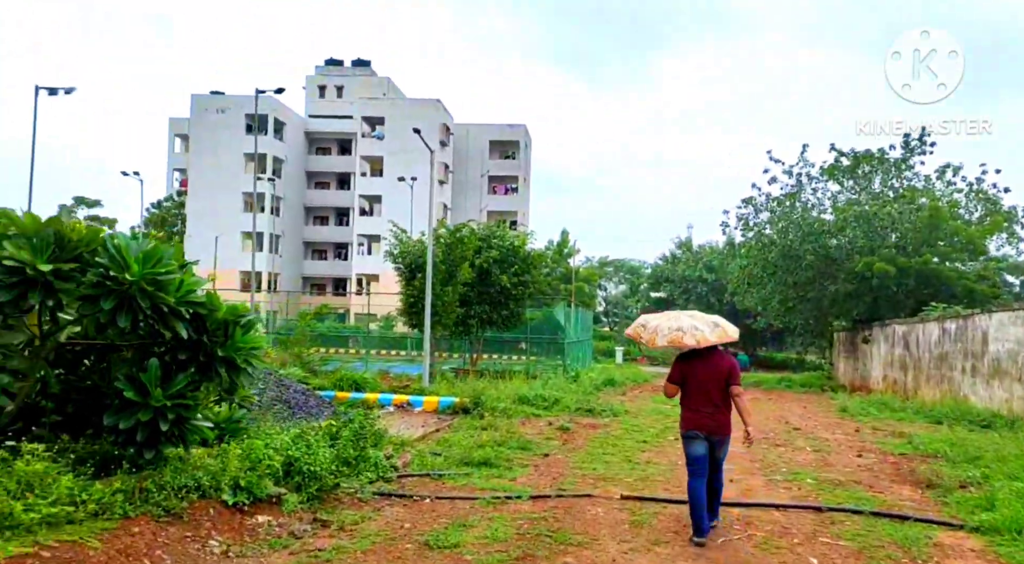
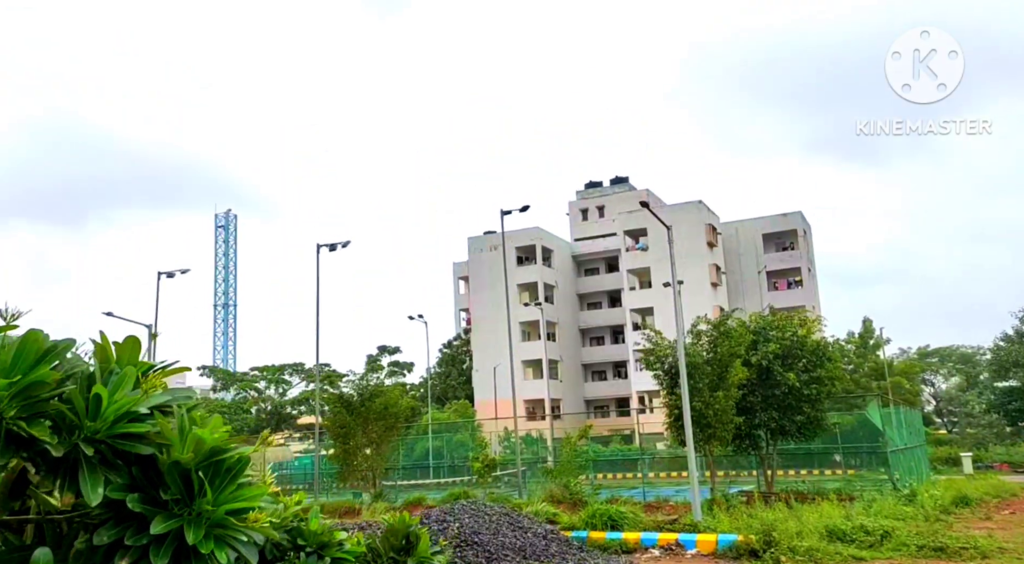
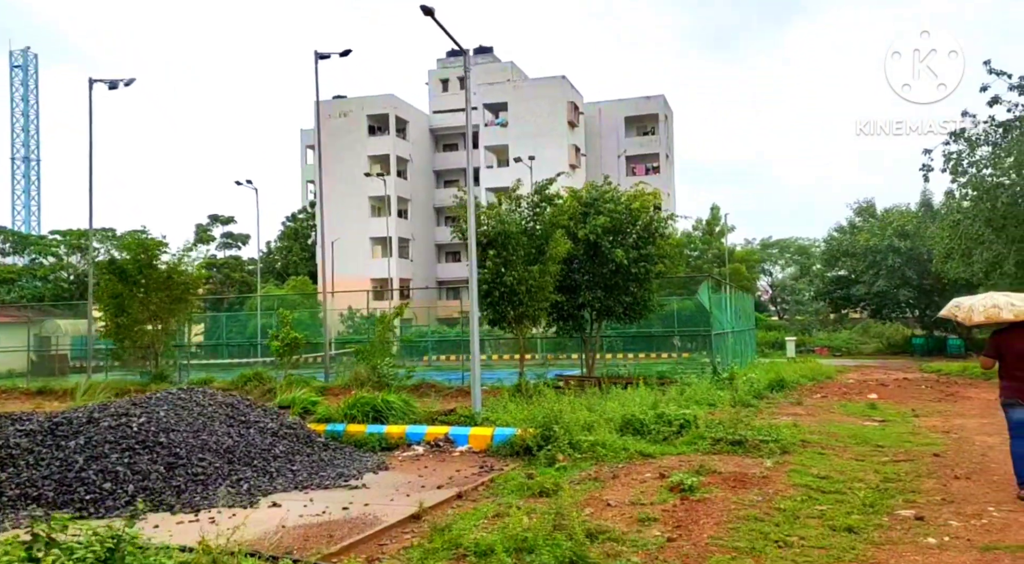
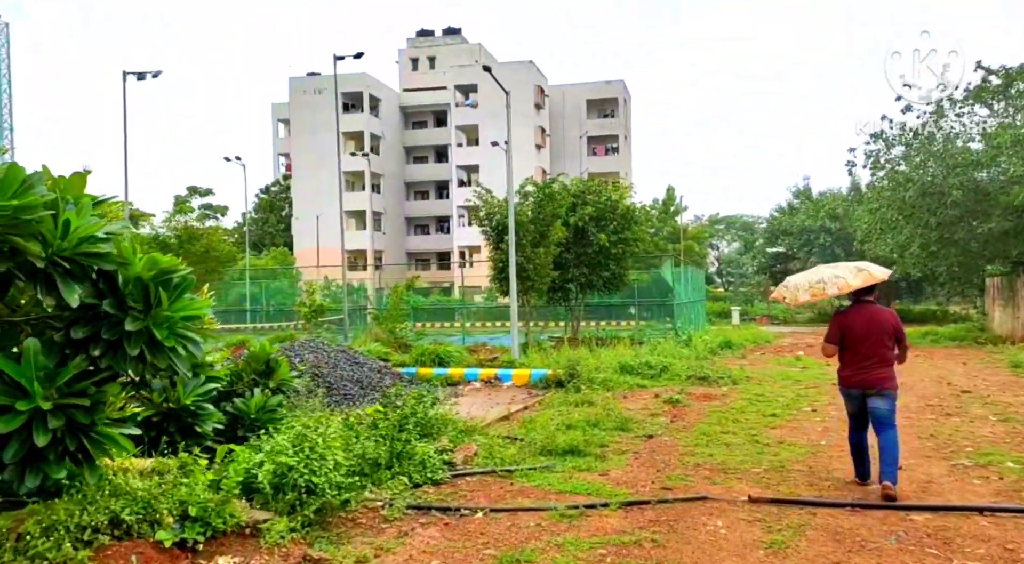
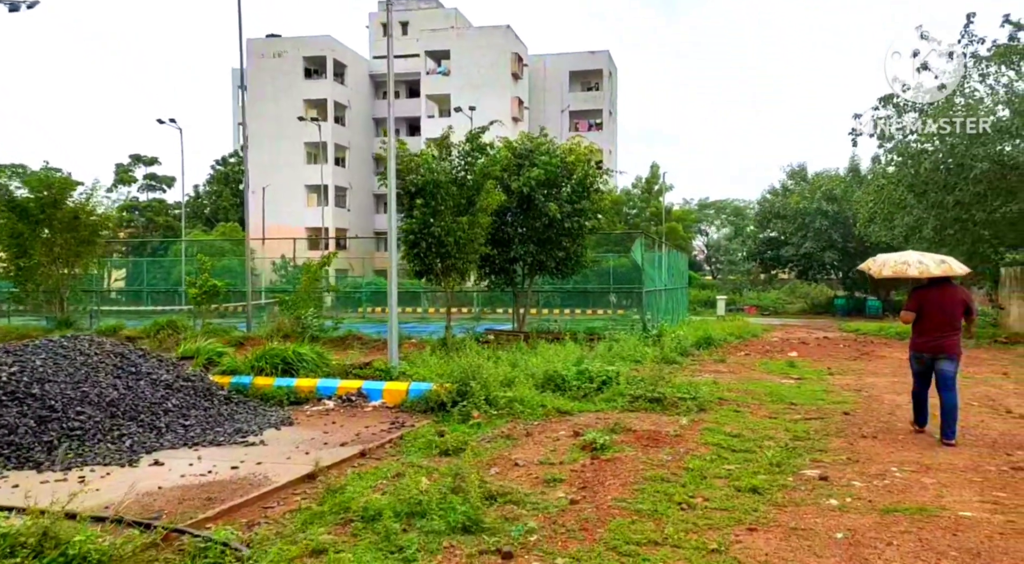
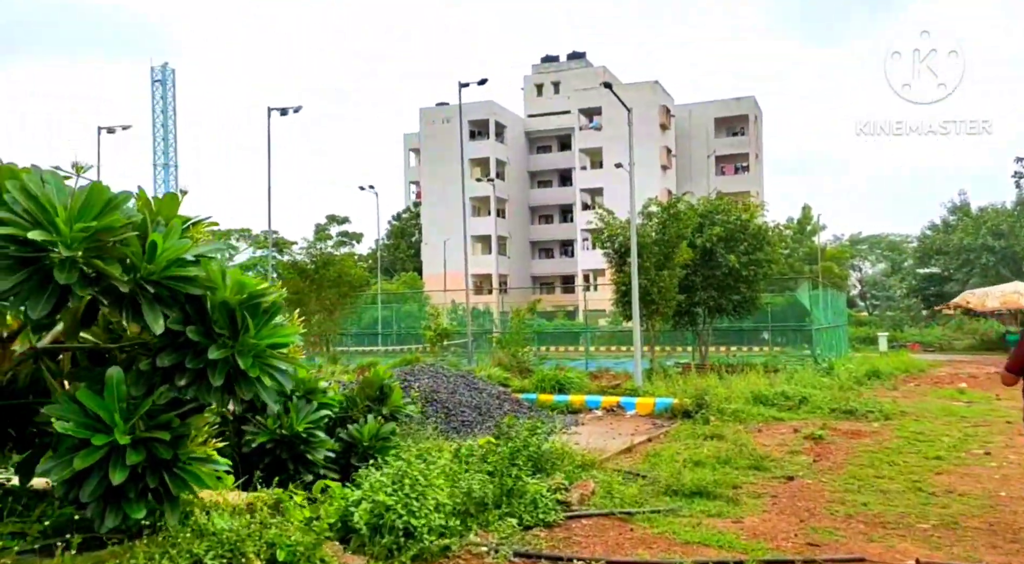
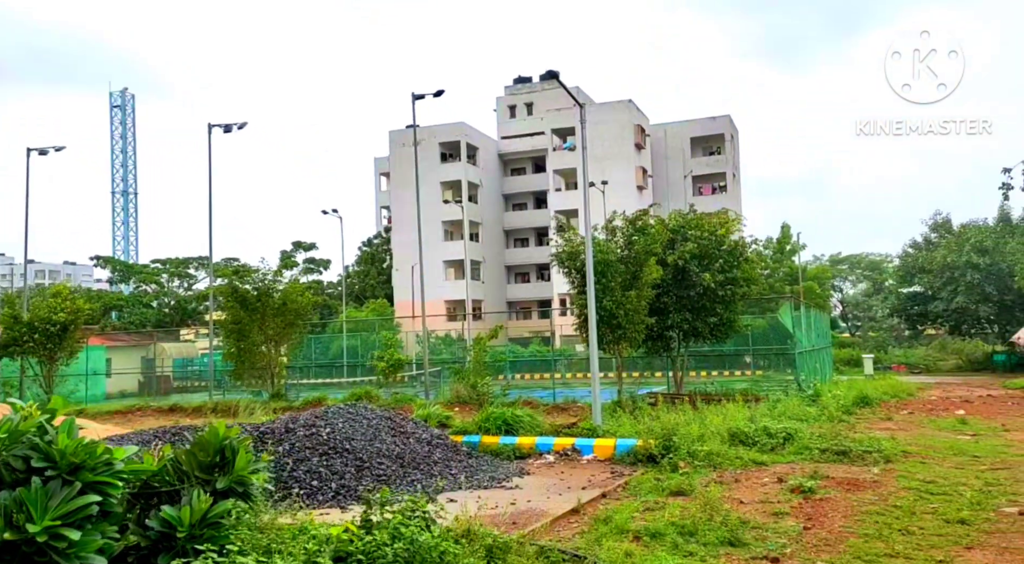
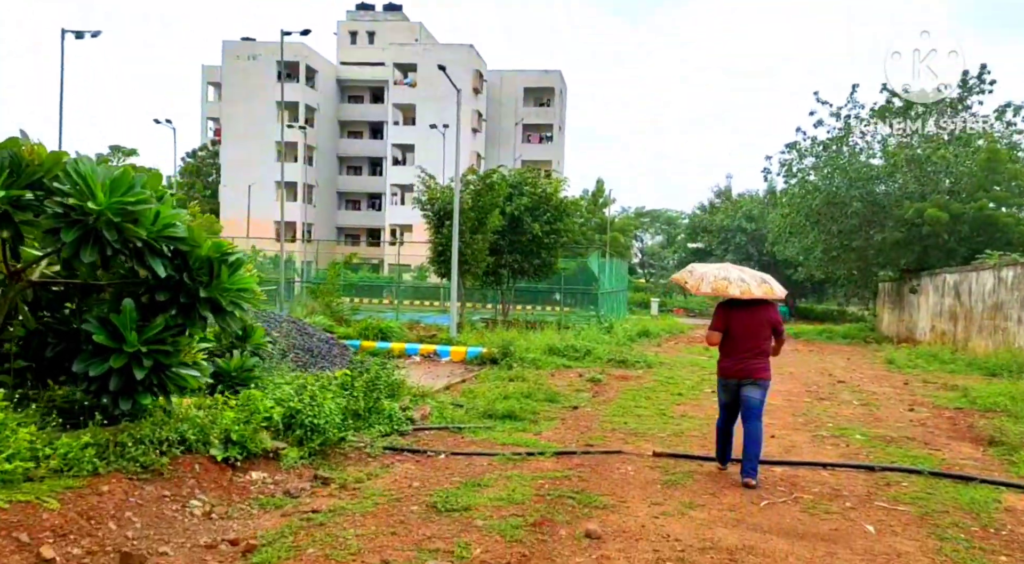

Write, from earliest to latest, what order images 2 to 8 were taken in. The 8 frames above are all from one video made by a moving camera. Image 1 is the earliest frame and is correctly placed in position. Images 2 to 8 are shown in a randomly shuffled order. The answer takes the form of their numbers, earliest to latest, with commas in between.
8, 4, 6, 2, 7, 3, 5
